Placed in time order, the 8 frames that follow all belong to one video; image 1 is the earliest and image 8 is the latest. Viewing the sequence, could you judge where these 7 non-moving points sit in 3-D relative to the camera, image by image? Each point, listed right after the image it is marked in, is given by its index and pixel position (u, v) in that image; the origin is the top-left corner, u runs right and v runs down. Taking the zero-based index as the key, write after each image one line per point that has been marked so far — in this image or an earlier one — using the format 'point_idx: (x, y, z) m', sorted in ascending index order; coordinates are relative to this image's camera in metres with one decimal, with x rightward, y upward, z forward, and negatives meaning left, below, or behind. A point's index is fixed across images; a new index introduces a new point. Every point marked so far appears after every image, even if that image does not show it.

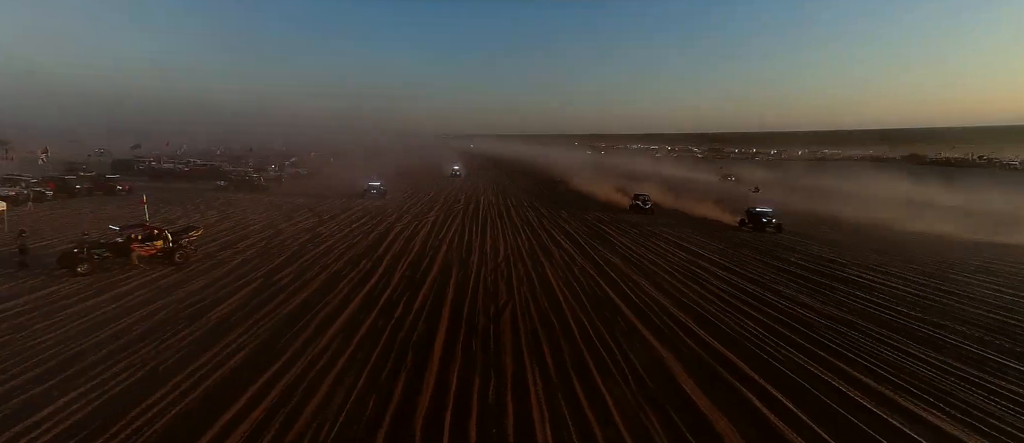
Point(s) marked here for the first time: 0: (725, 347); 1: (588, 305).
0: (+2.9, -1.7, +5.2) m
1: (+1.3, -1.4, +6.5) m
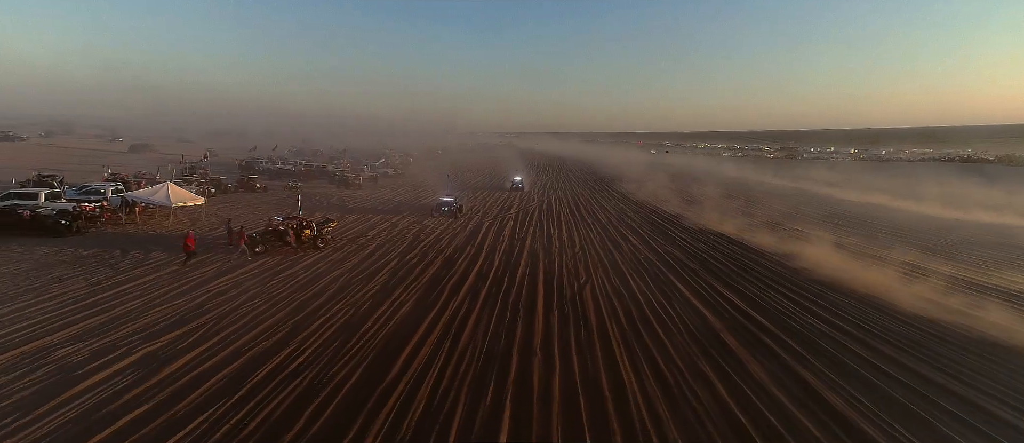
0: (+4.3, -1.8, +6.5) m
1: (+2.9, -1.4, +8.0) m
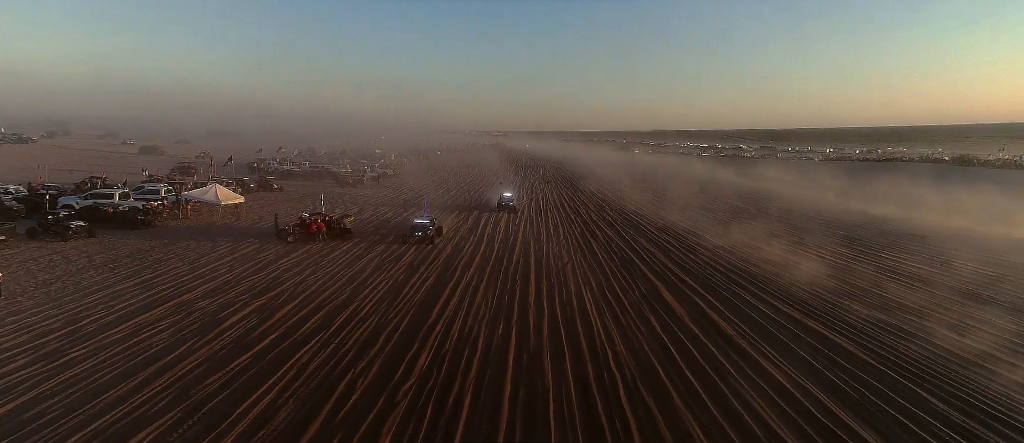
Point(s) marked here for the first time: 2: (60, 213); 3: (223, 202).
0: (+4.3, -1.6, +8.9) m
1: (+2.8, -1.2, +10.4) m
2: (-12.0, +0.2, +10.7) m
3: (-9.3, +0.7, +12.9) m
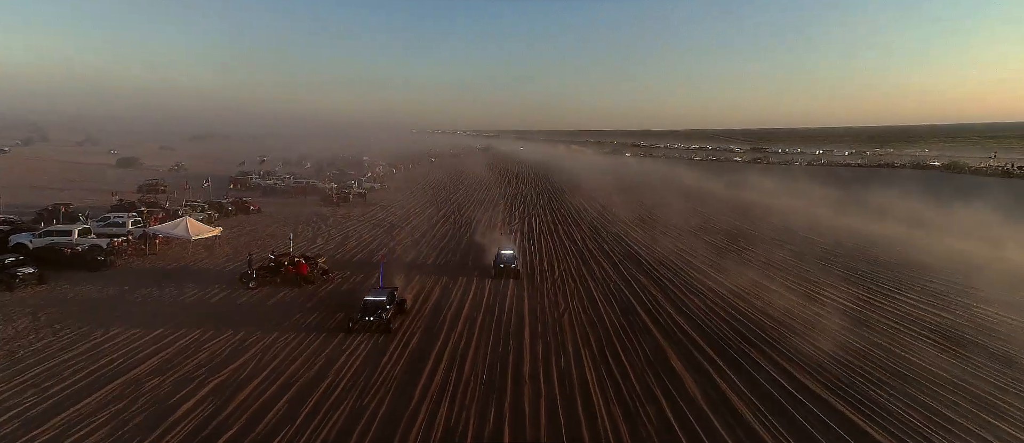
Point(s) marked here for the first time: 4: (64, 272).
0: (+4.2, -2.6, +8.2) m
1: (+2.6, -2.3, +9.7) m
2: (-12.2, -0.9, +9.7) m
3: (-9.5, -0.4, +12.0) m
4: (-11.5, -1.3, +10.3) m
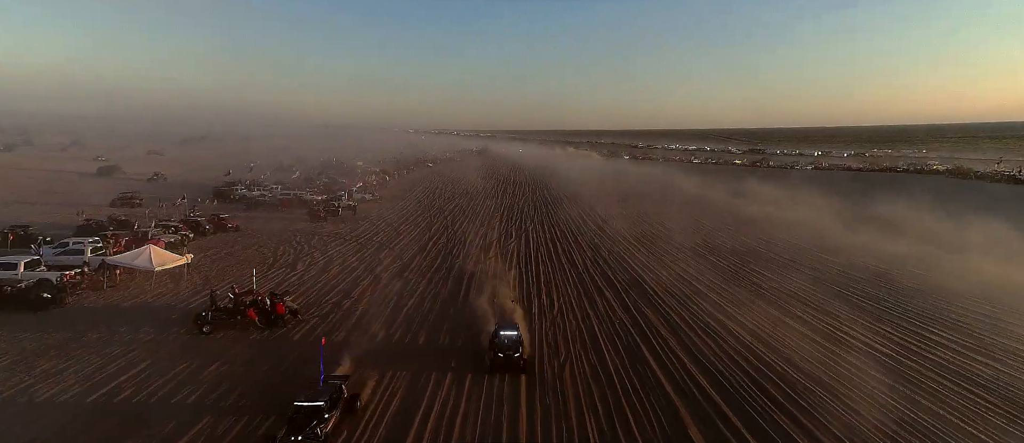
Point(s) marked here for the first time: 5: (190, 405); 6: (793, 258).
0: (+4.0, -3.4, +7.2) m
1: (+2.5, -3.1, +8.6) m
2: (-12.3, -1.7, +8.6) m
3: (-9.7, -1.2, +10.9) m
4: (-11.6, -2.1, +9.2) m
5: (-5.1, -3.2, +6.6) m
6: (+12.0, -1.6, +17.2) m
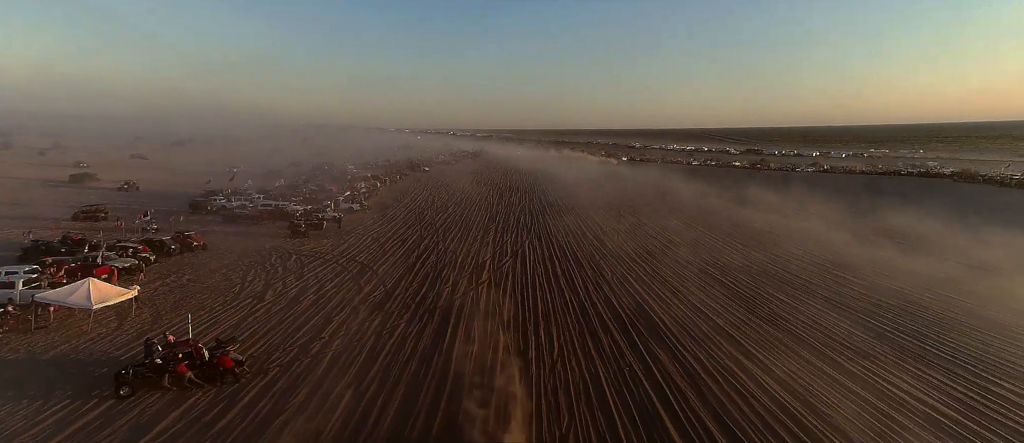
0: (+3.9, -4.2, +5.8) m
1: (+2.4, -3.8, +7.3) m
2: (-12.4, -2.4, +7.1) m
3: (-9.8, -2.0, +9.4) m
4: (-11.8, -2.9, +7.7) m
5: (-5.3, -3.9, +5.2) m
6: (+11.8, -2.3, +15.8) m
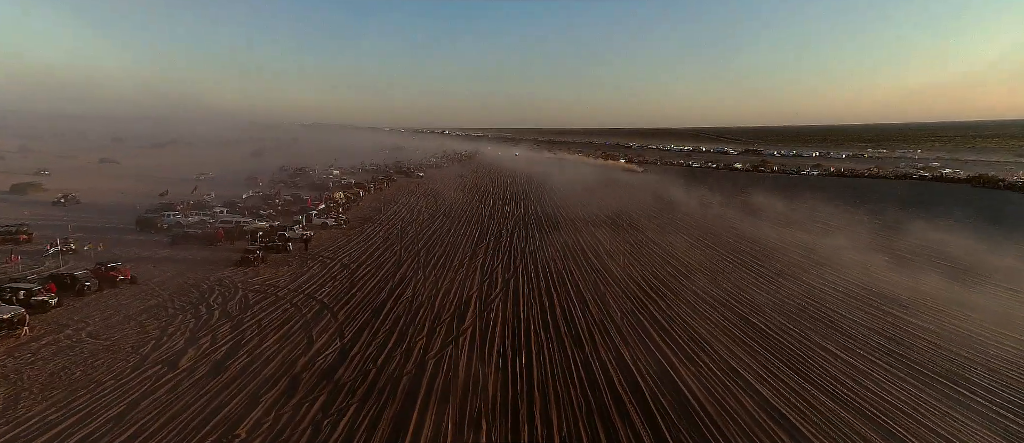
0: (+3.6, -5.2, +3.2) m
1: (+2.1, -4.8, +4.6) m
2: (-12.7, -3.4, +4.4) m
3: (-10.1, -3.0, +6.7) m
4: (-12.0, -3.9, +5.0) m
5: (-5.5, -4.9, +2.5) m
6: (+11.5, -3.2, +13.3) m
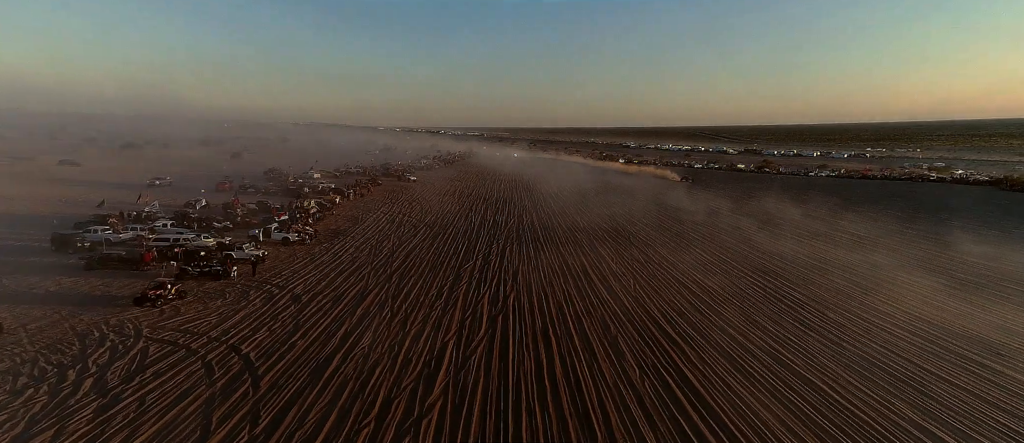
0: (+3.4, -5.9, 0.0) m
1: (+1.8, -5.5, +1.4) m
2: (-13.0, -4.2, +1.1) m
3: (-10.4, -3.7, +3.4) m
4: (-12.3, -4.6, +1.7) m
5: (-5.8, -5.7, -0.8) m
6: (+11.2, -4.0, +10.1) m
